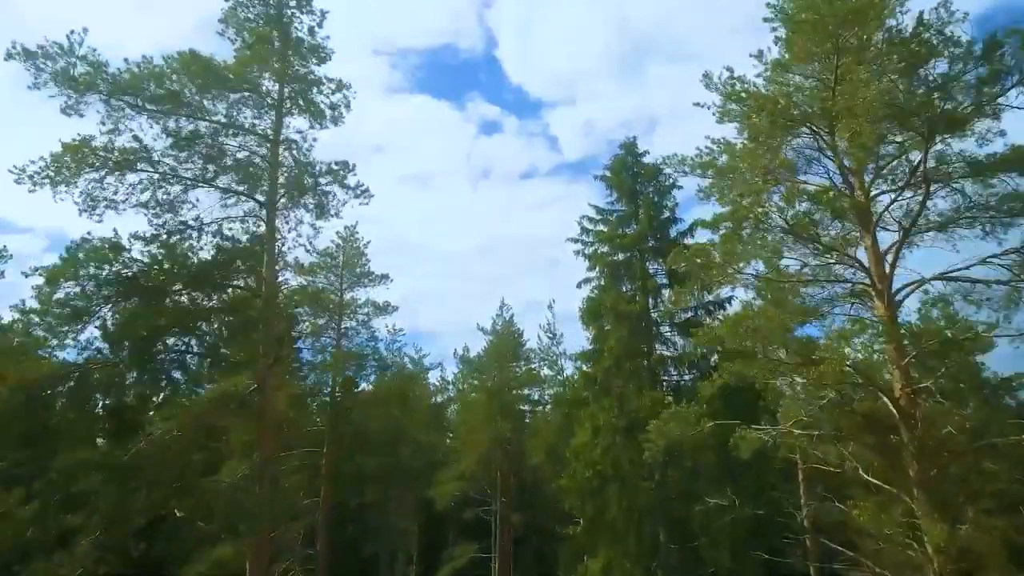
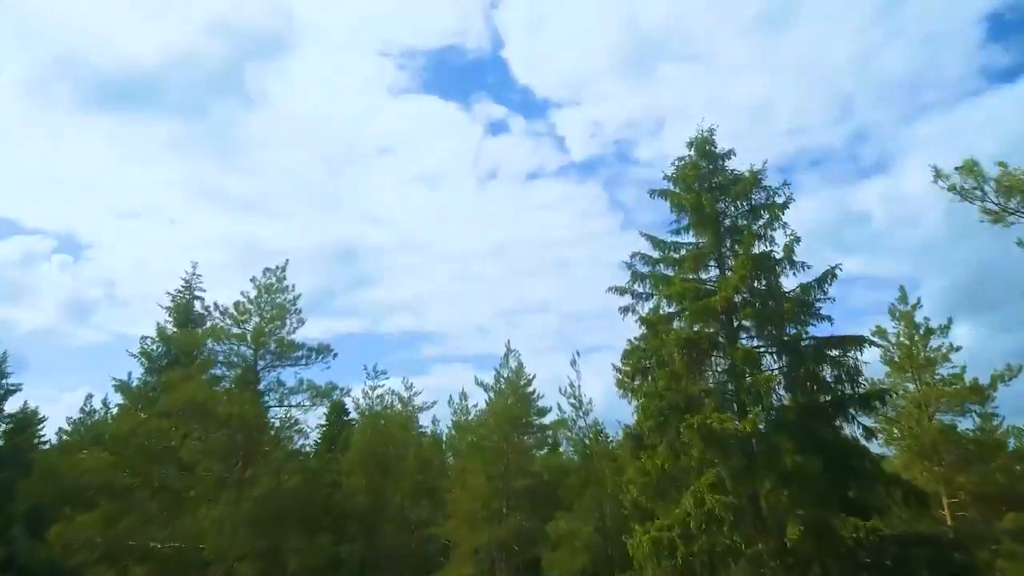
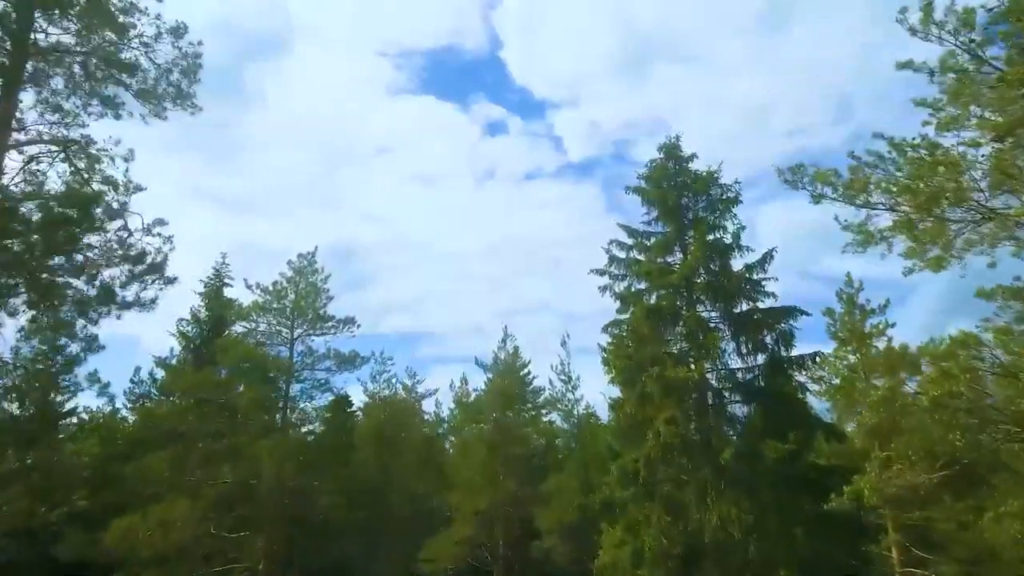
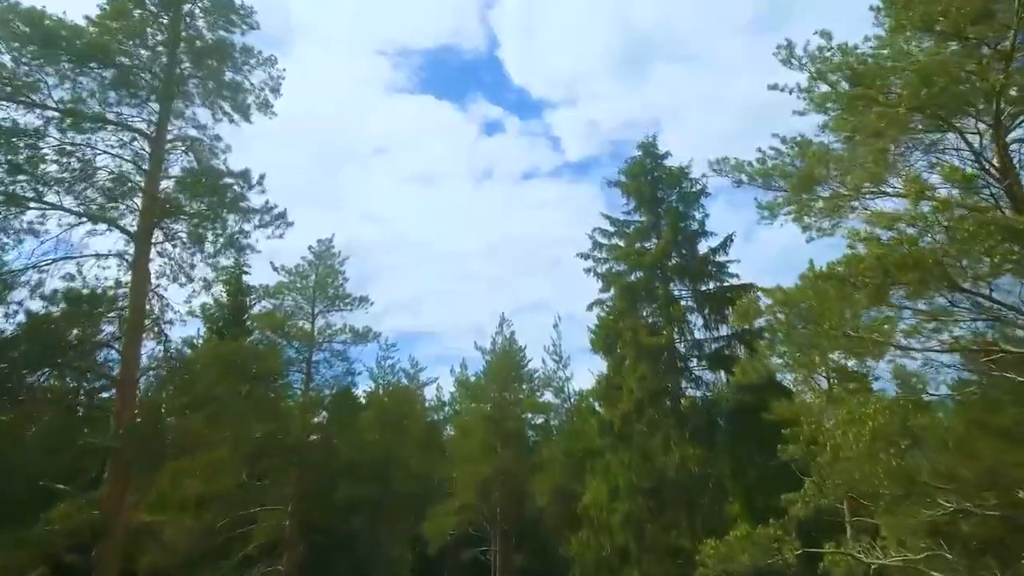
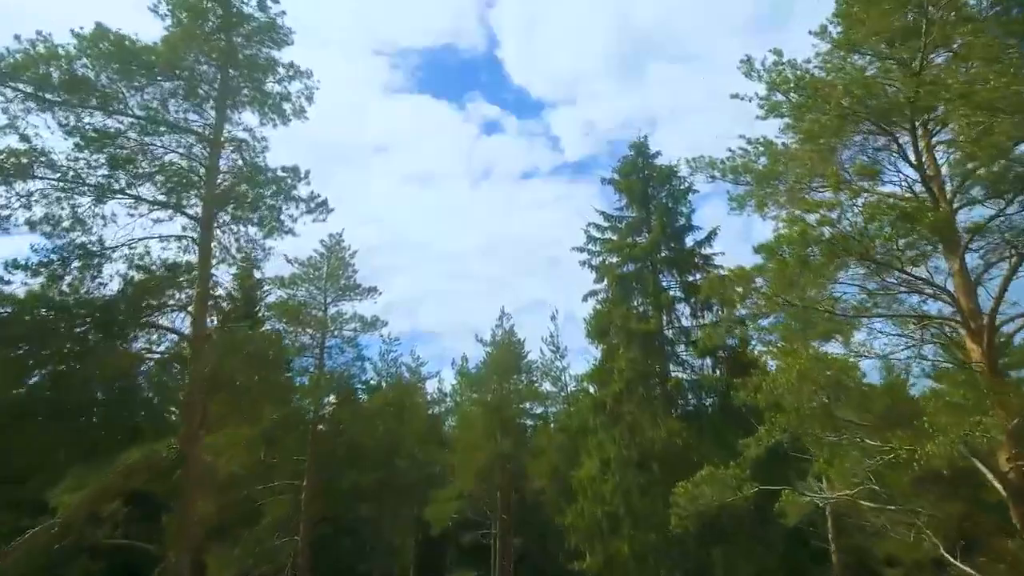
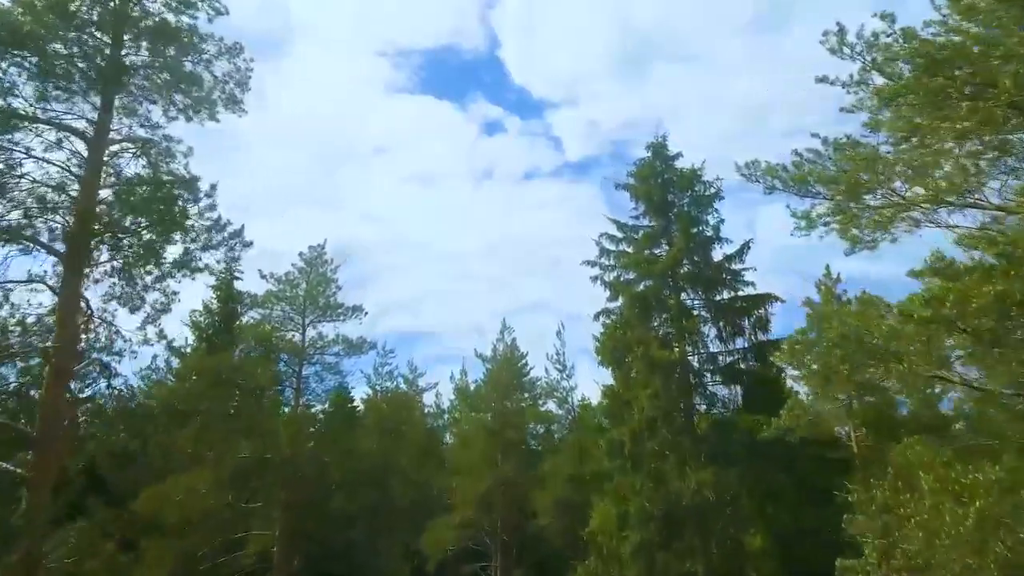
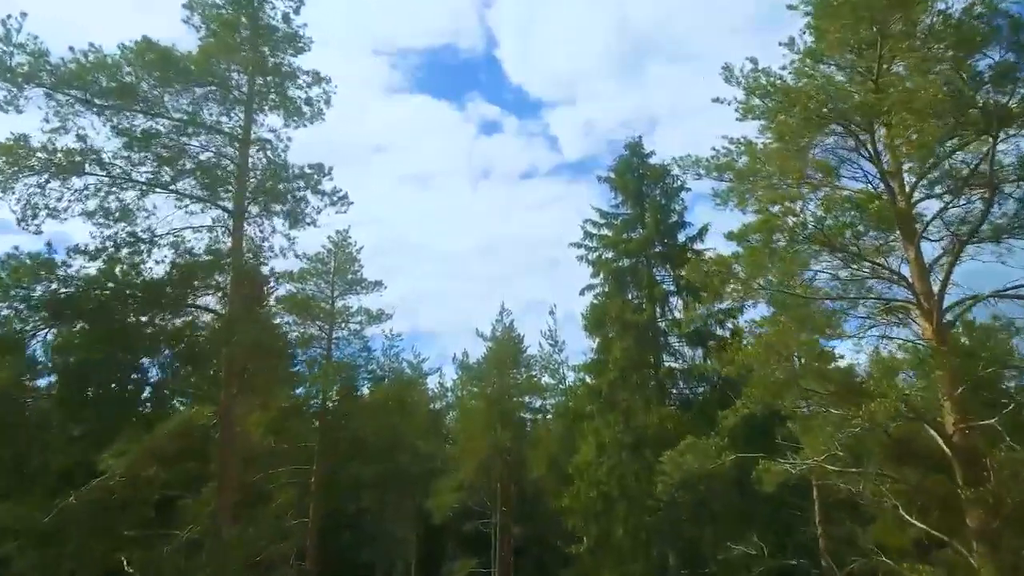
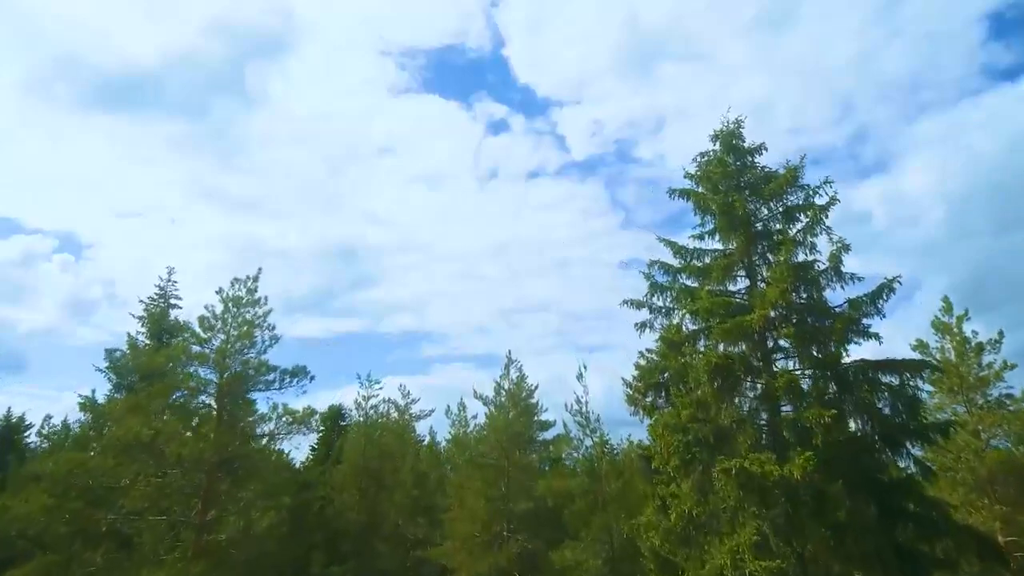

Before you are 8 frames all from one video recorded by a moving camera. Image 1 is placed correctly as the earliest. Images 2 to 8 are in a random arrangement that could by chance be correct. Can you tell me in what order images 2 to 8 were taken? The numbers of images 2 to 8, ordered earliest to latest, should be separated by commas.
7, 5, 4, 6, 3, 2, 8
